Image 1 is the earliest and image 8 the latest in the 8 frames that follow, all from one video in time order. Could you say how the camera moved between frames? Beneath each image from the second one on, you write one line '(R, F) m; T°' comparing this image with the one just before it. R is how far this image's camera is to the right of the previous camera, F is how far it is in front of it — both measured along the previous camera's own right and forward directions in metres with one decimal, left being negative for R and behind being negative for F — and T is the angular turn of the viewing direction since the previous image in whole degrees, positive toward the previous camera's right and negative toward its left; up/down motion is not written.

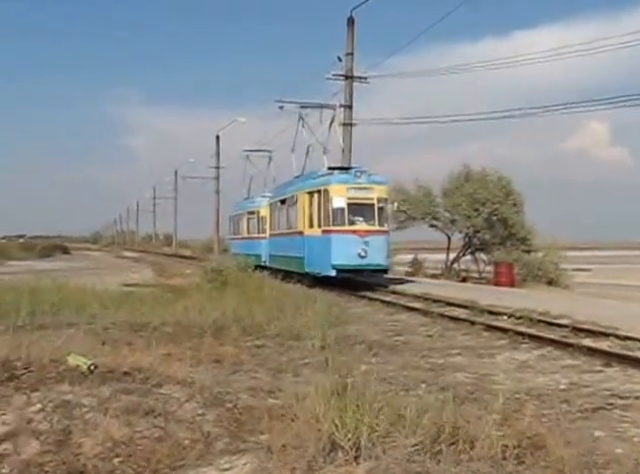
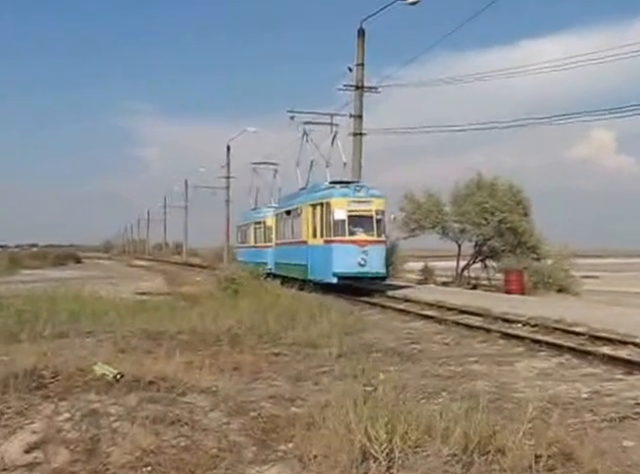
(-0.2, -0.1) m; -1°
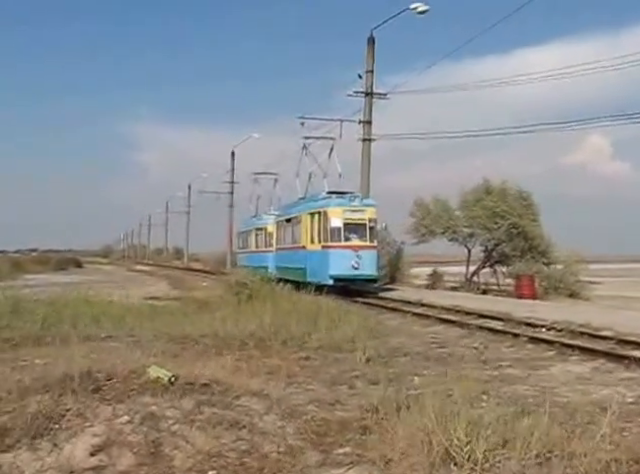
(-0.9, -0.1) m; +1°
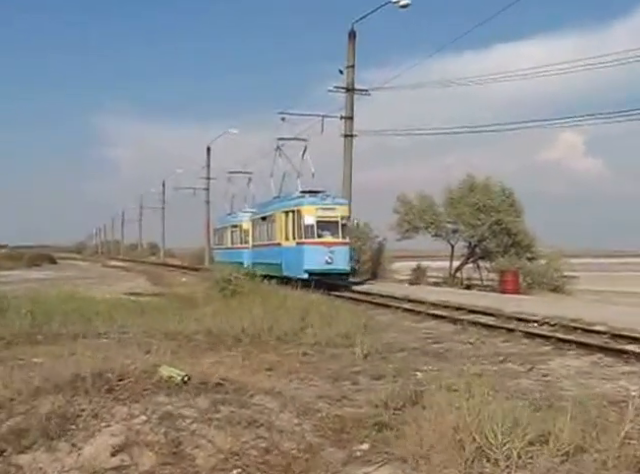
(-0.6, 0.0) m; +3°
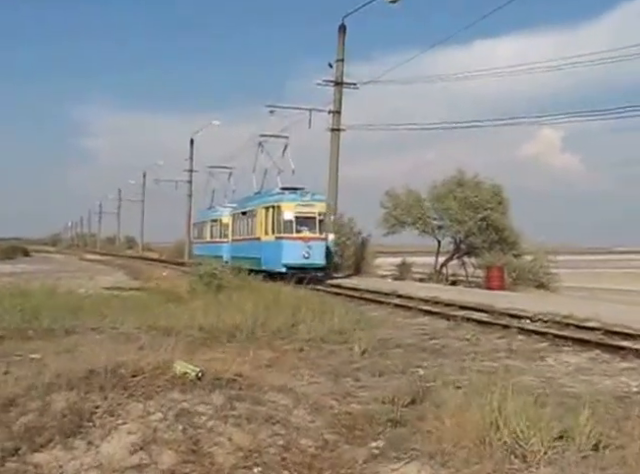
(-0.6, +0.1) m; +3°
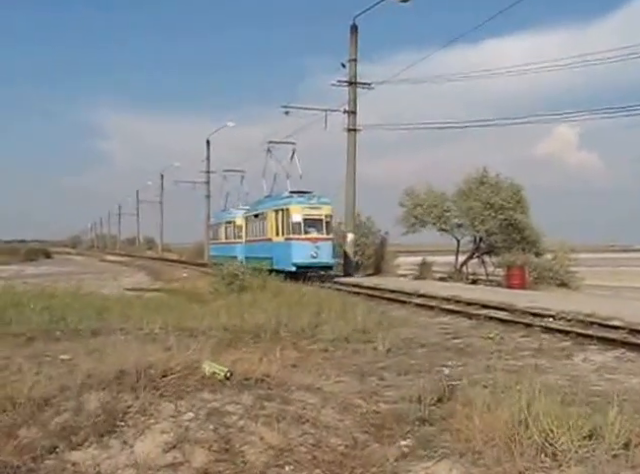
(-0.1, -0.1) m; -1°
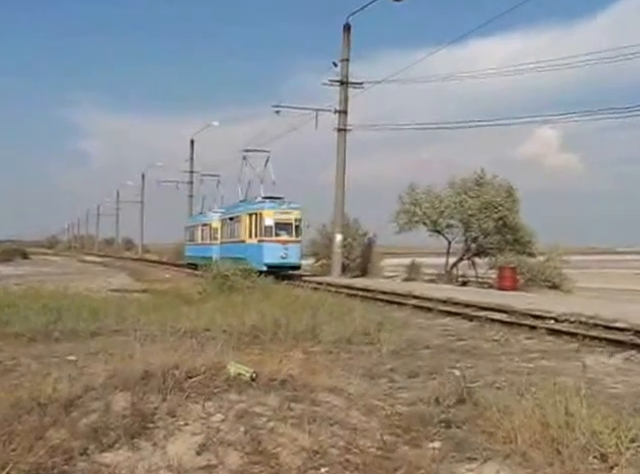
(-0.7, +0.2) m; +3°
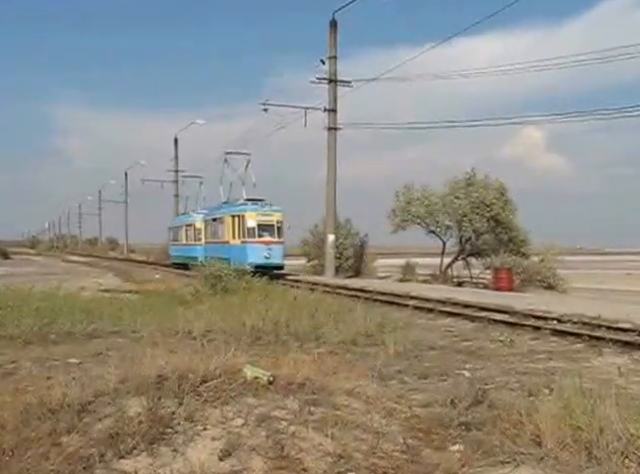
(-0.5, +0.2) m; +2°
